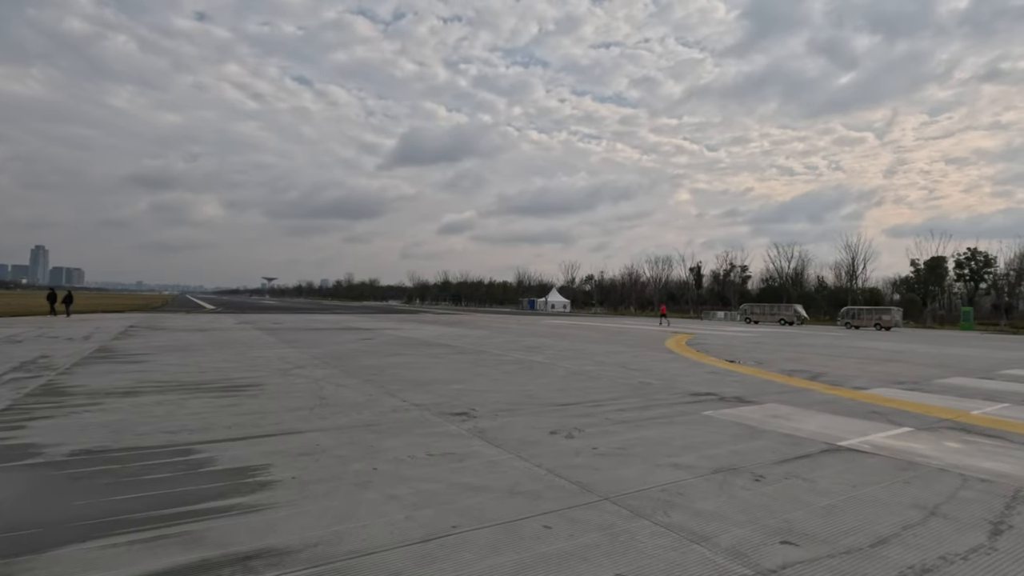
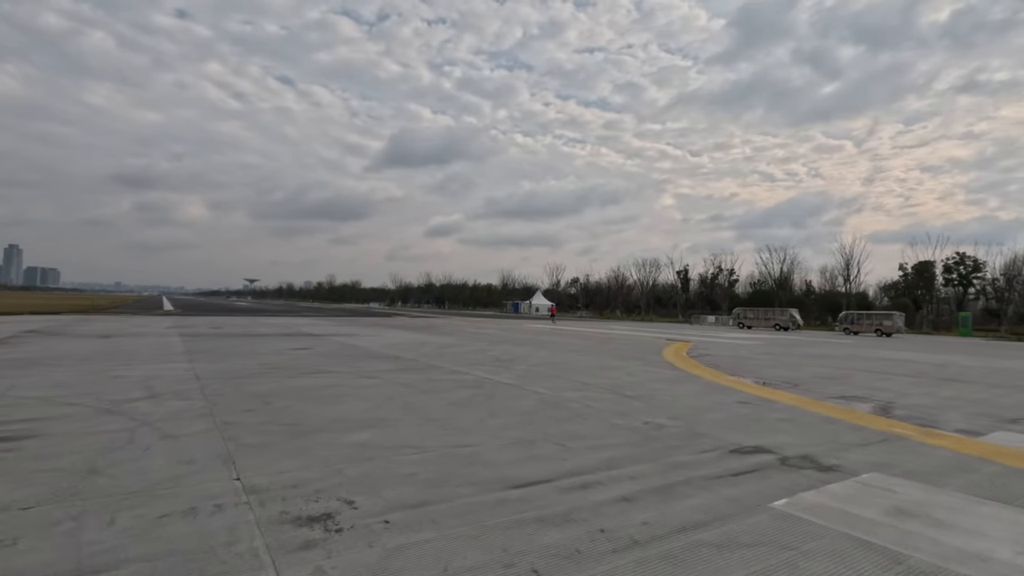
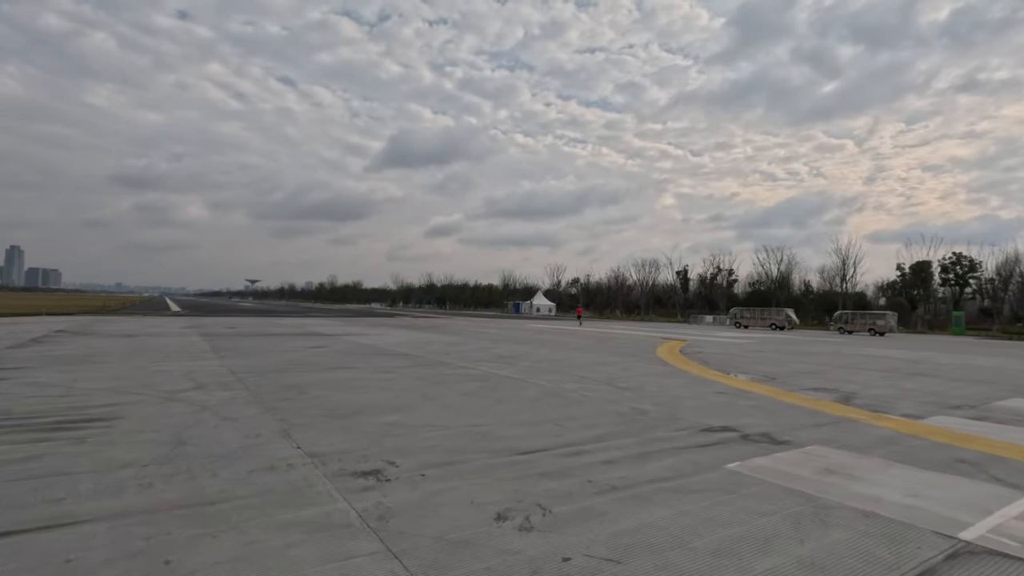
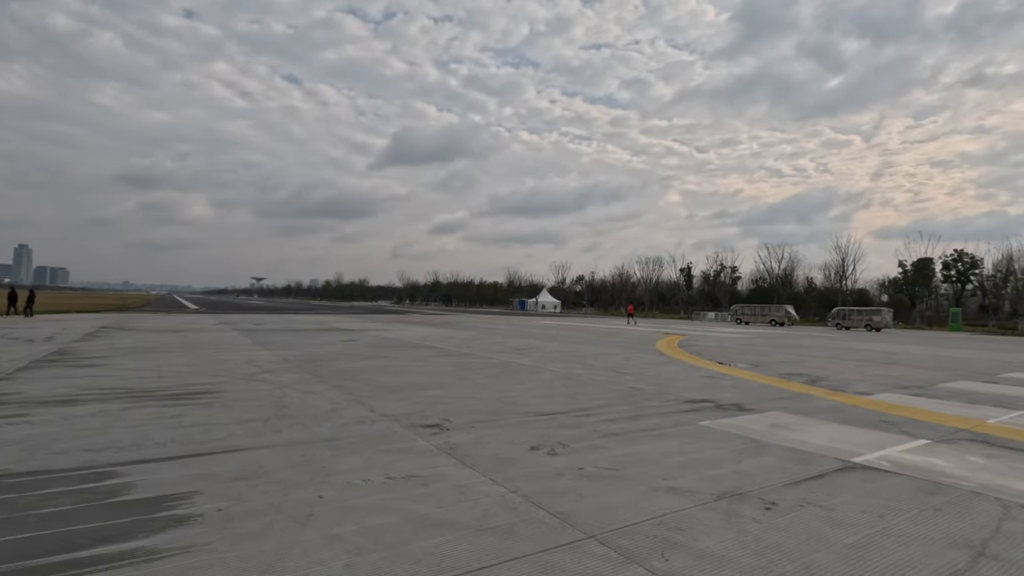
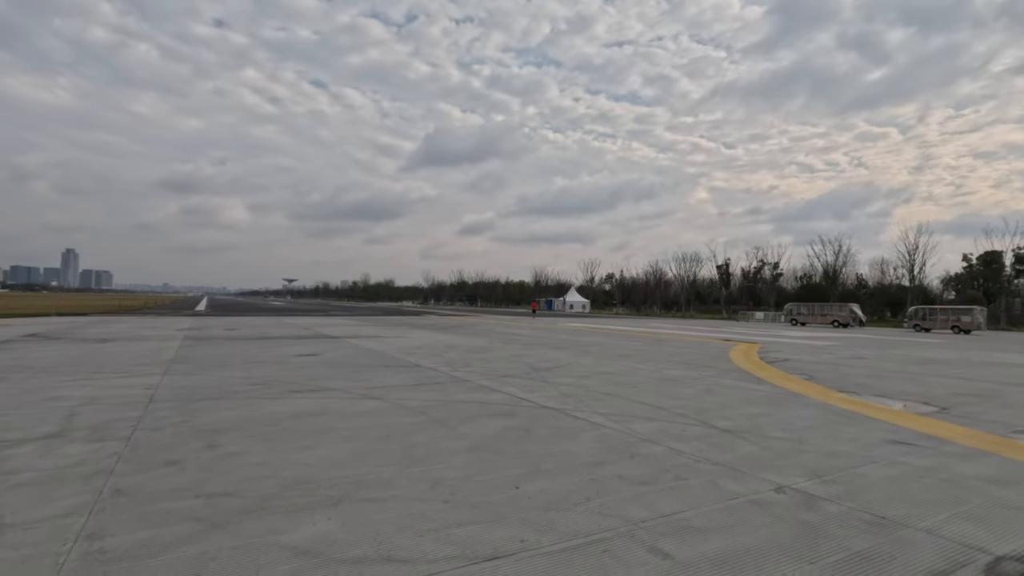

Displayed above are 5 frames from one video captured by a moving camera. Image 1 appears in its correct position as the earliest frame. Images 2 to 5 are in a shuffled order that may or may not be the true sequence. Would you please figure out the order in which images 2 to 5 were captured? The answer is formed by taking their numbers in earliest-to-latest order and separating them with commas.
4, 3, 2, 5
